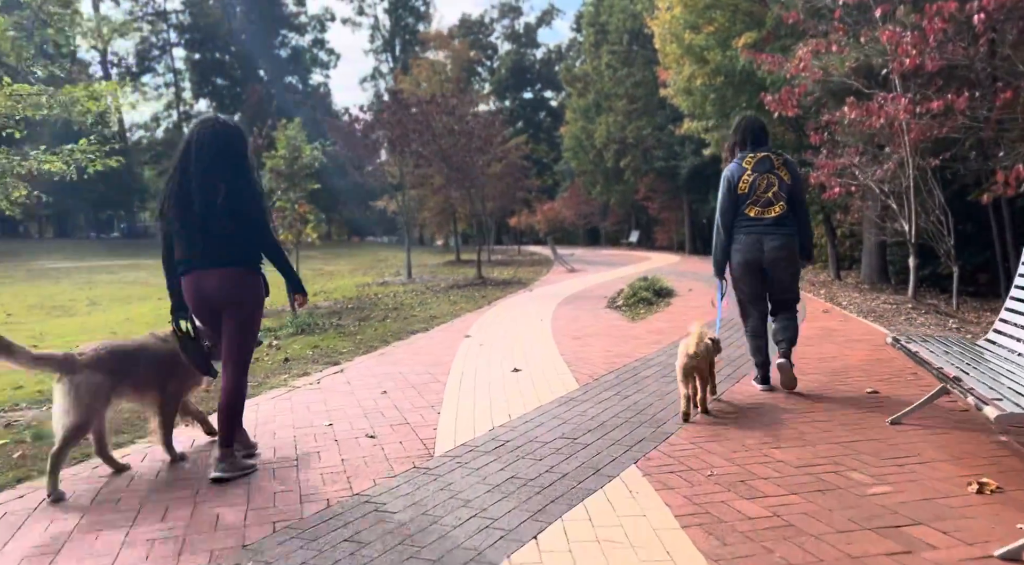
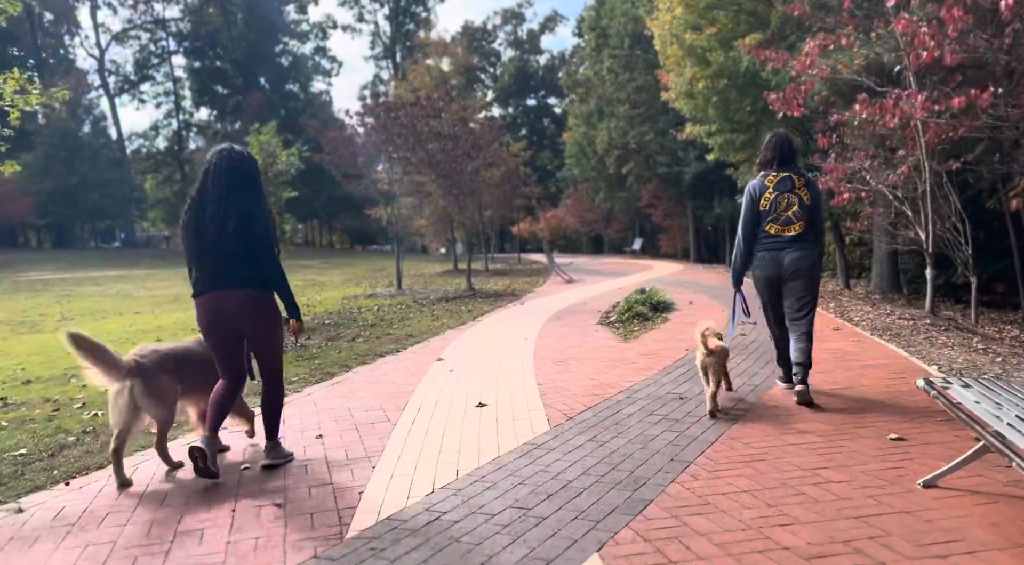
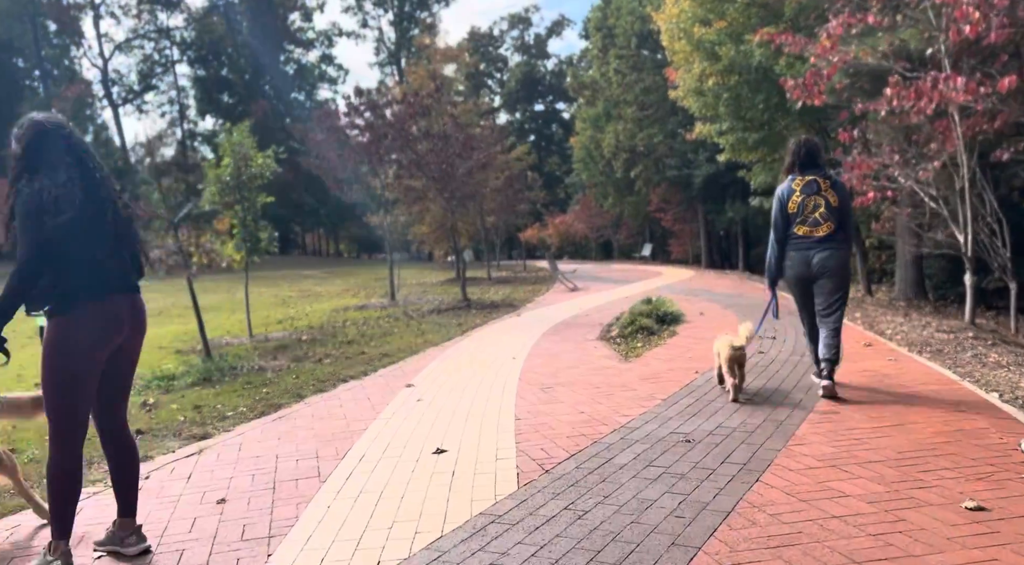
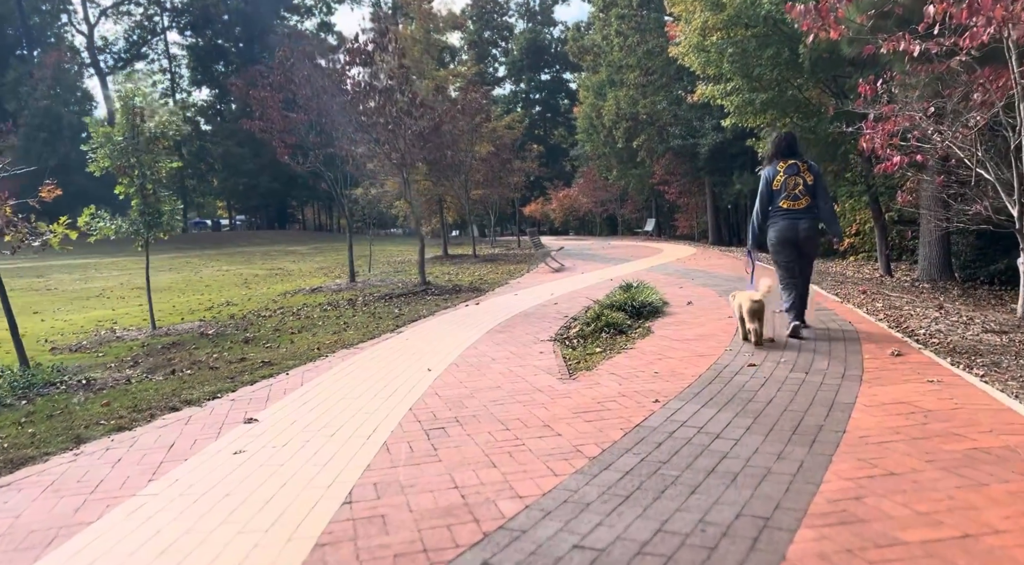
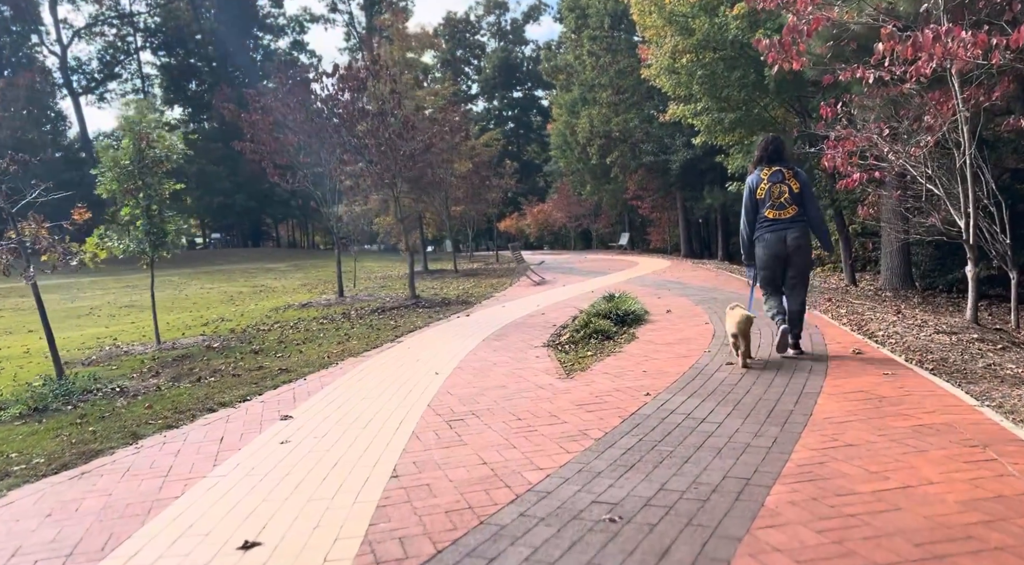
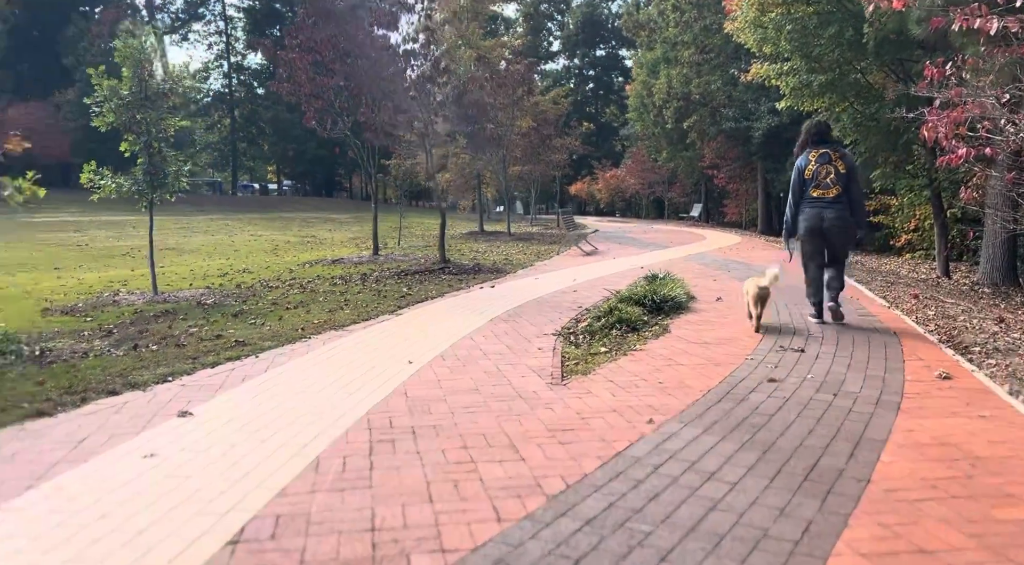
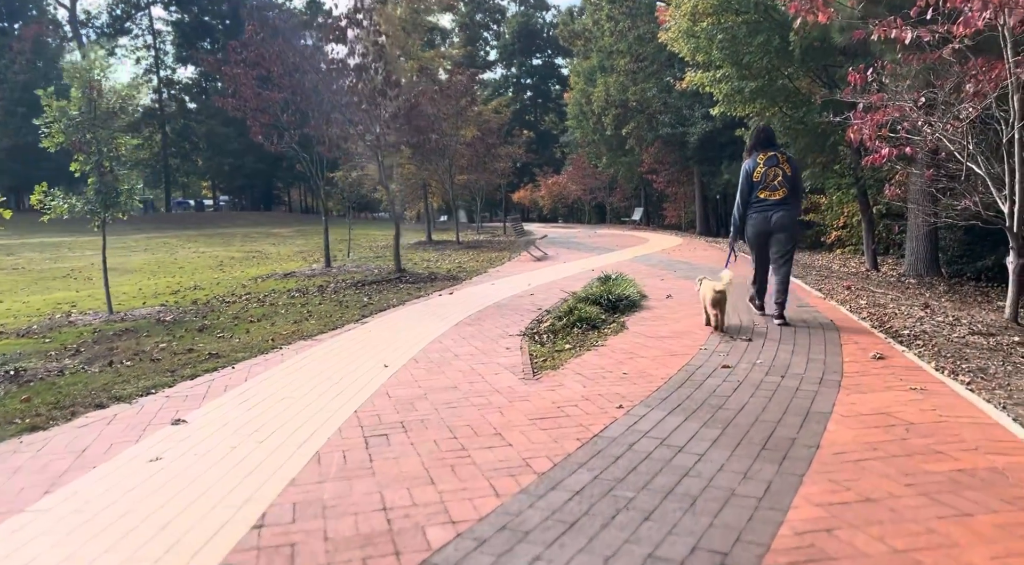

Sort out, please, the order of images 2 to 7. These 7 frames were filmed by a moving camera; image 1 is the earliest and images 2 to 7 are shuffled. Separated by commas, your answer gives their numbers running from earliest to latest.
2, 3, 5, 4, 7, 6
